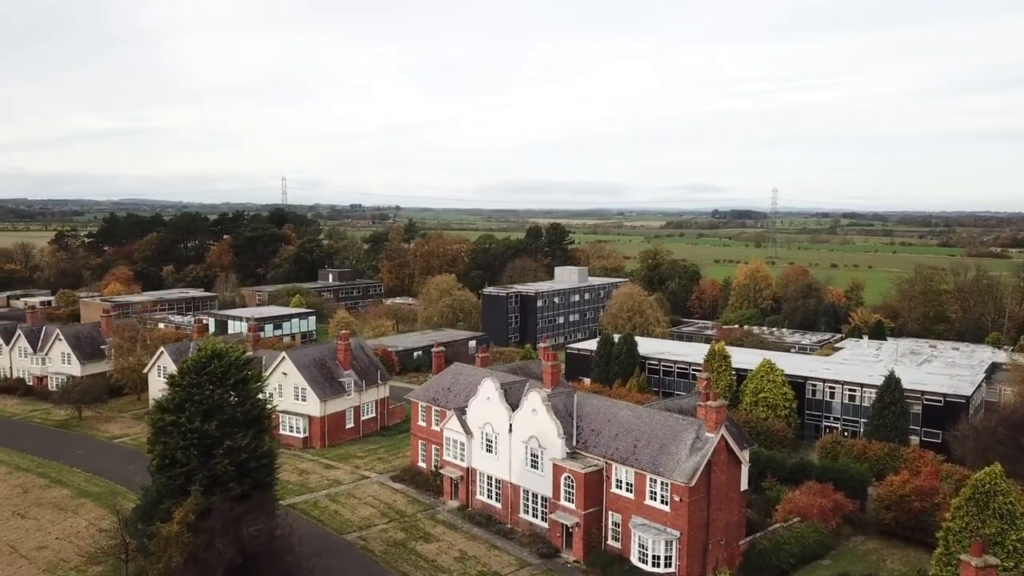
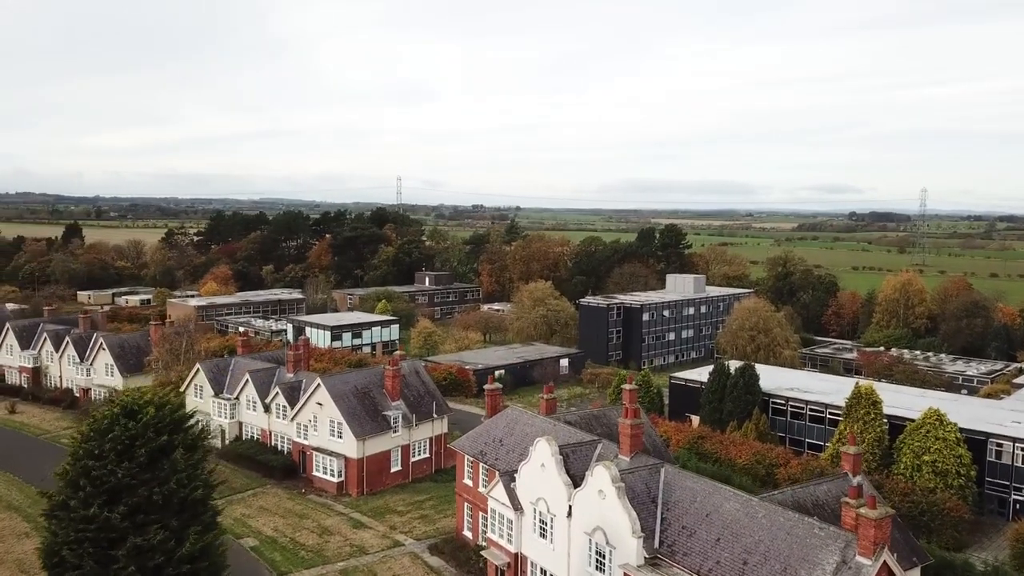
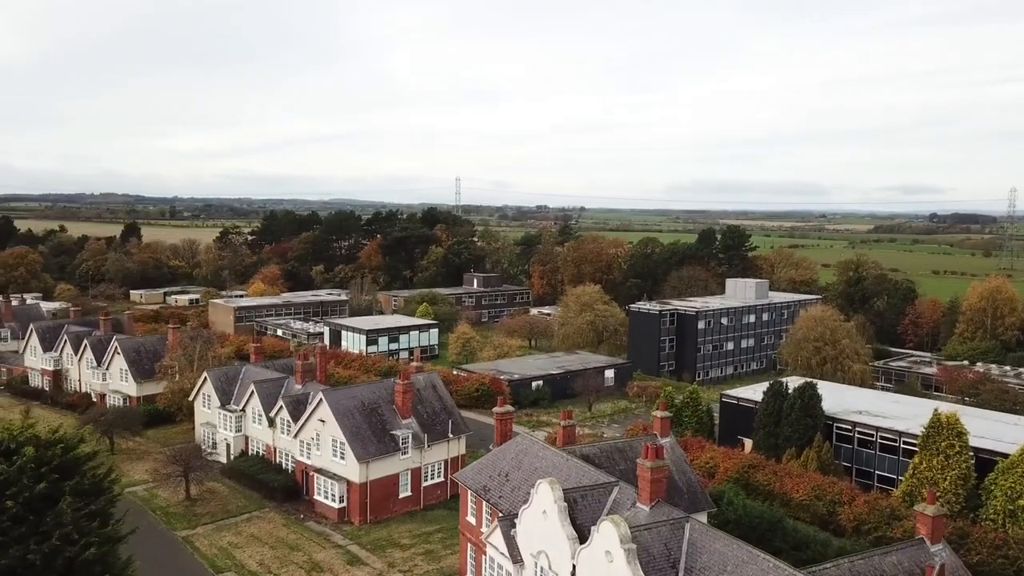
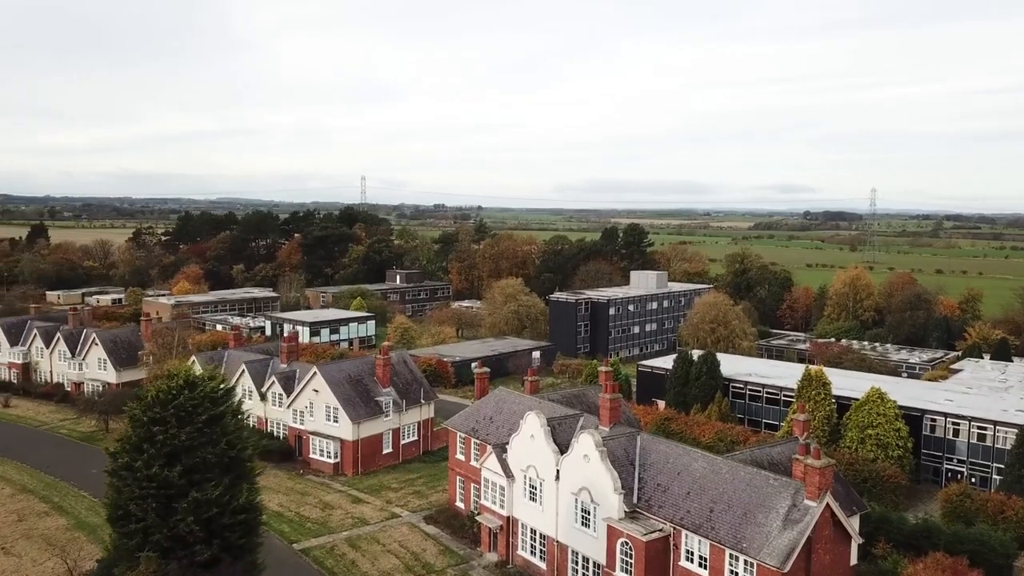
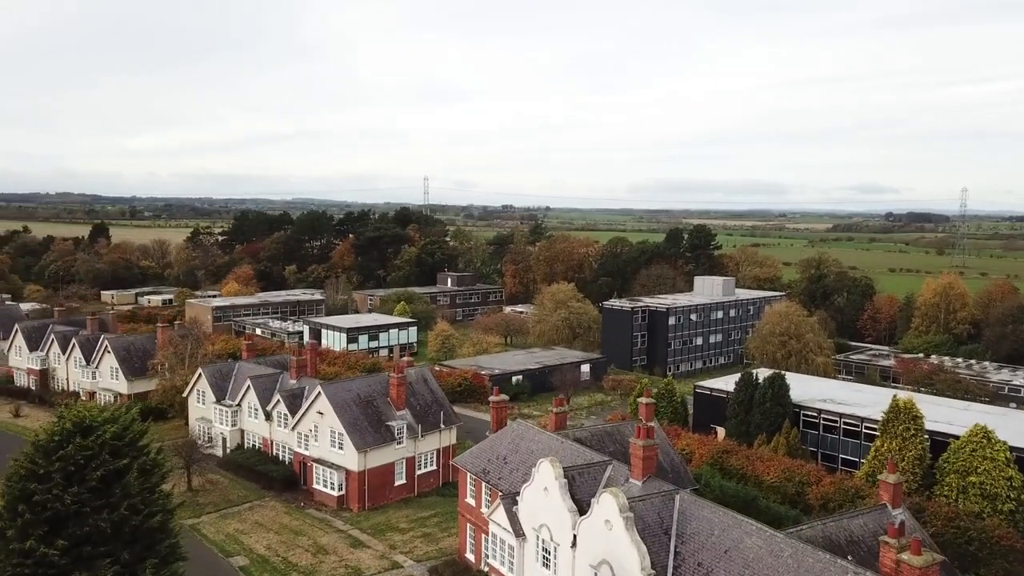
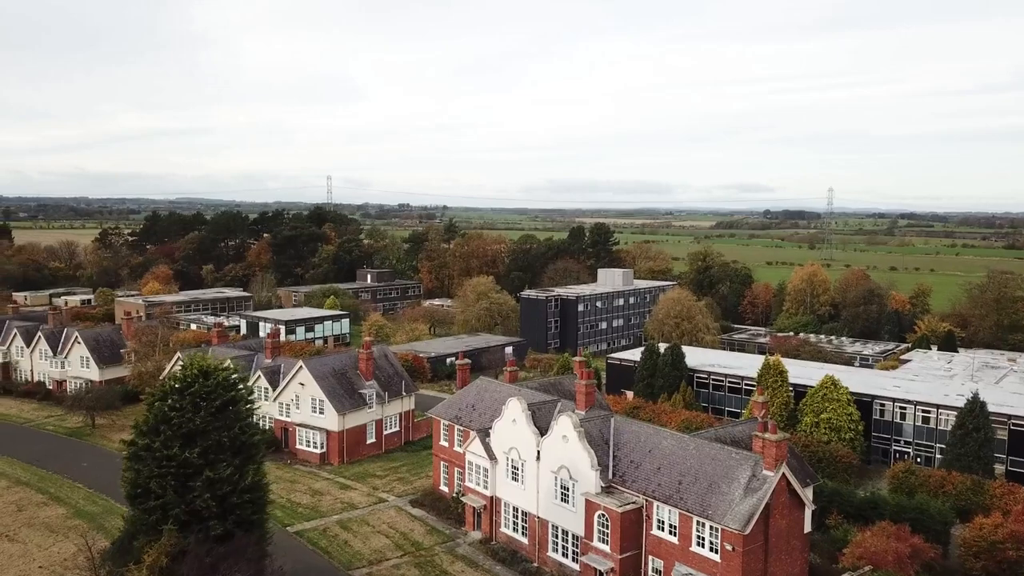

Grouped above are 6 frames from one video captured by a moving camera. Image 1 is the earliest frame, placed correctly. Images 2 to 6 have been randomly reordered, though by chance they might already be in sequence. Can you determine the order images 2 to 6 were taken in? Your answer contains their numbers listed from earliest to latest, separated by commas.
6, 4, 2, 5, 3
